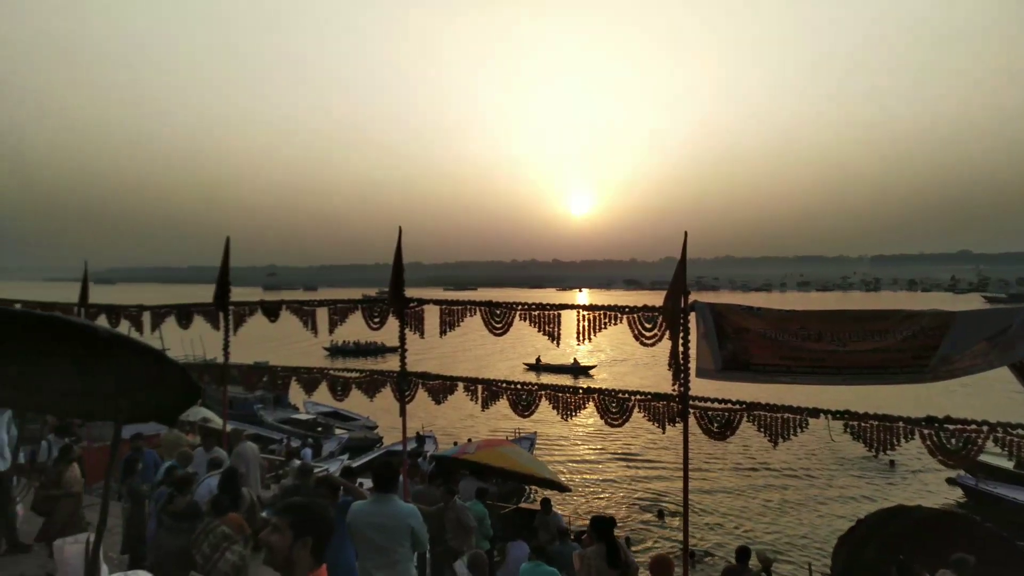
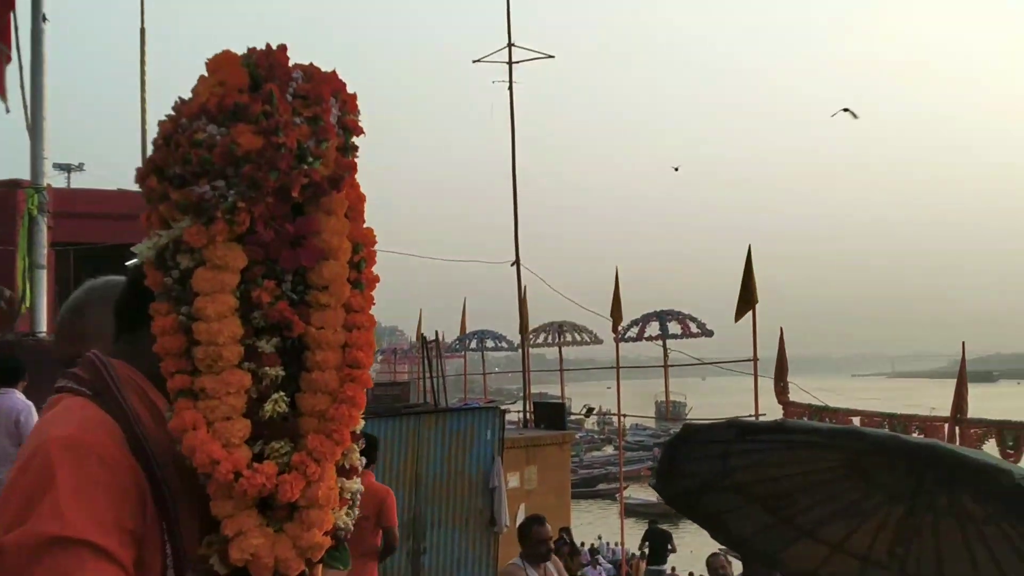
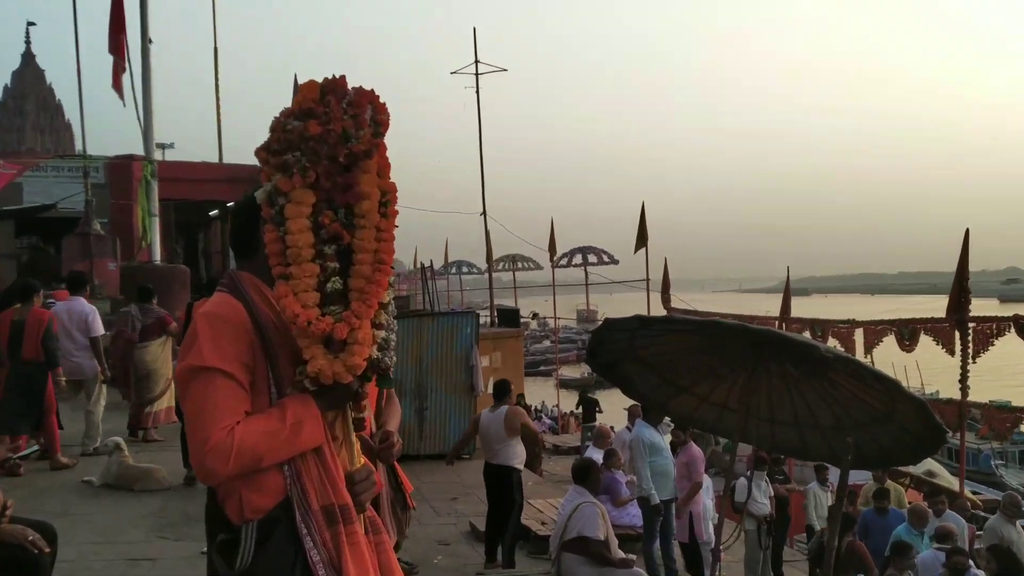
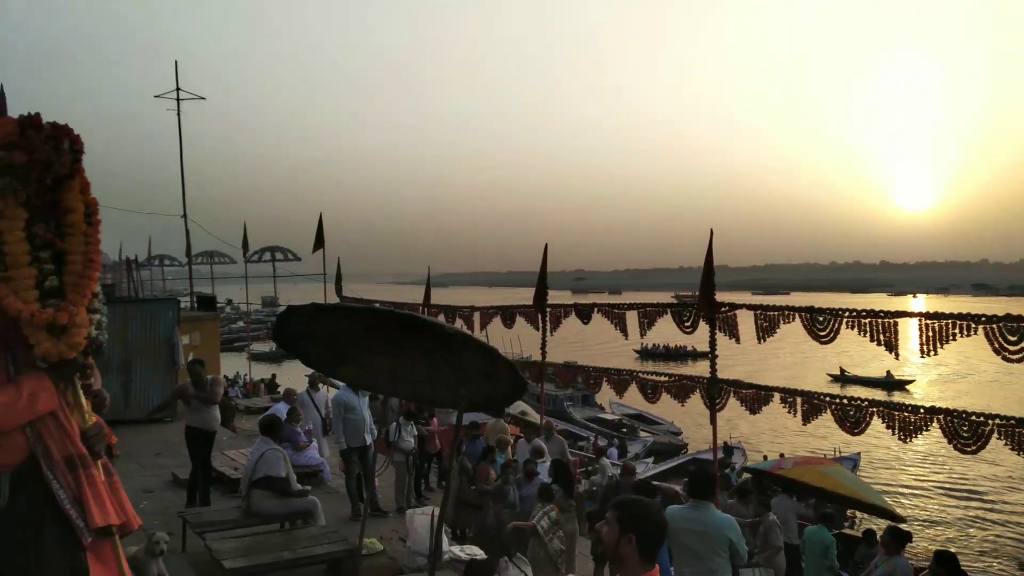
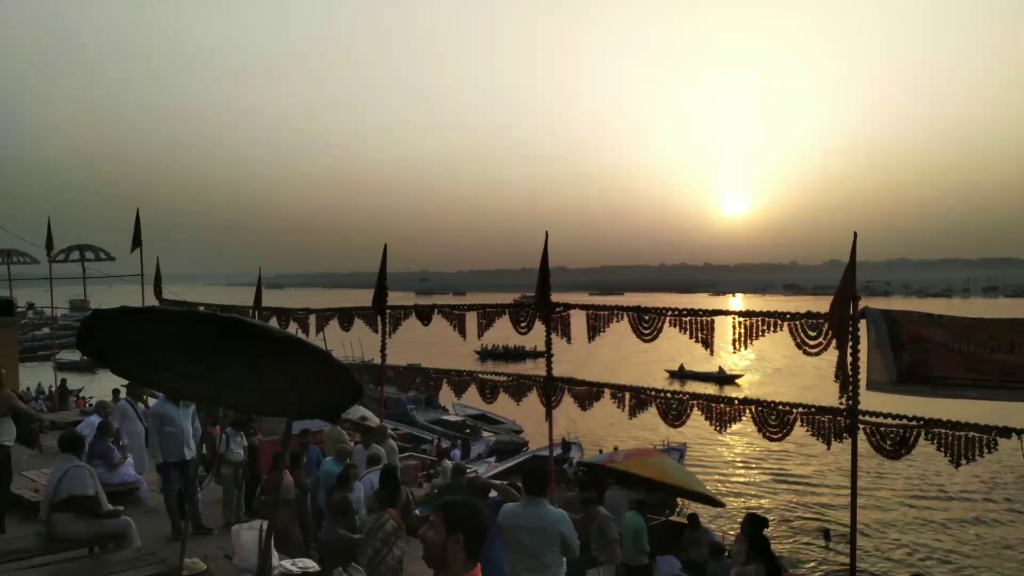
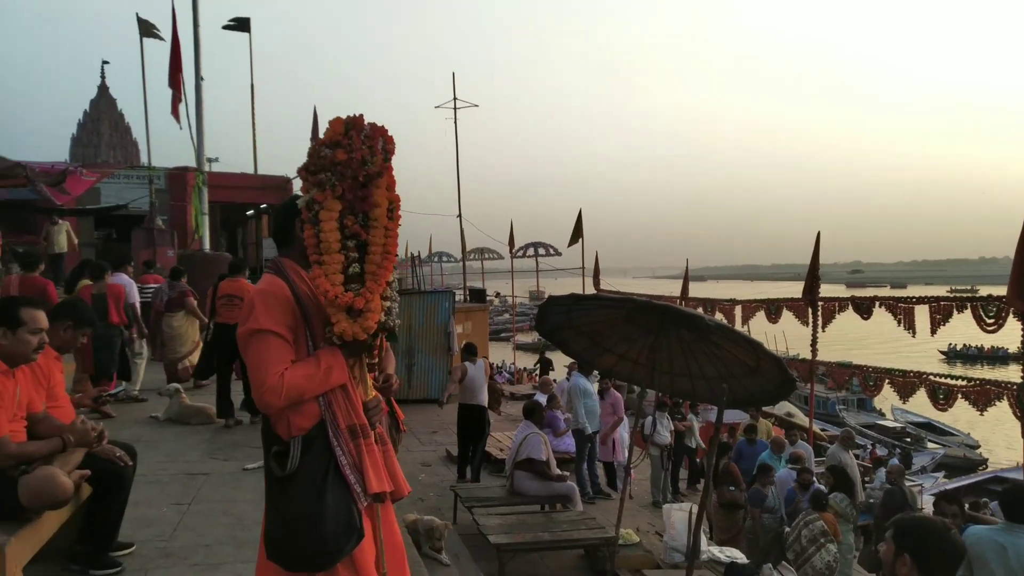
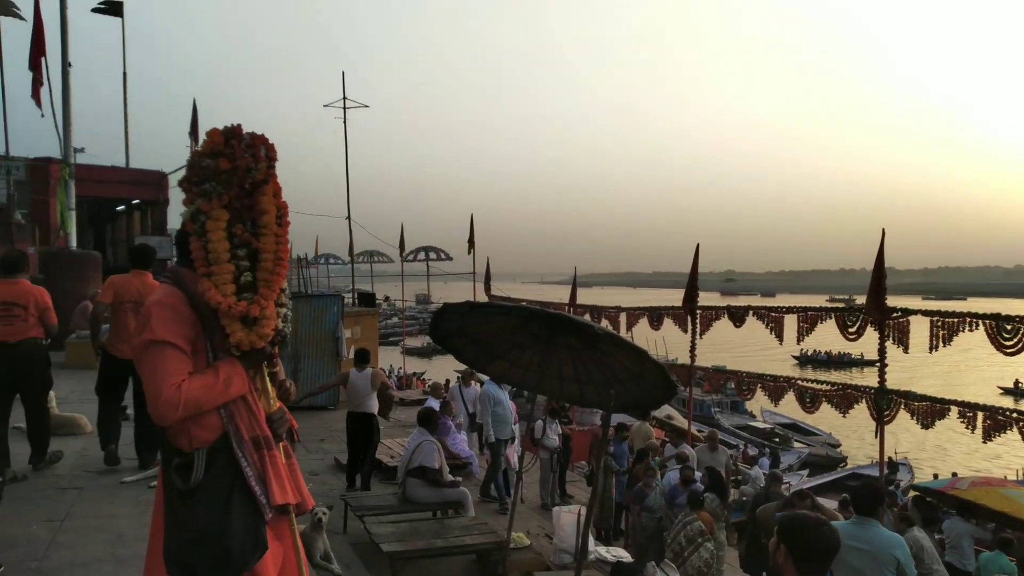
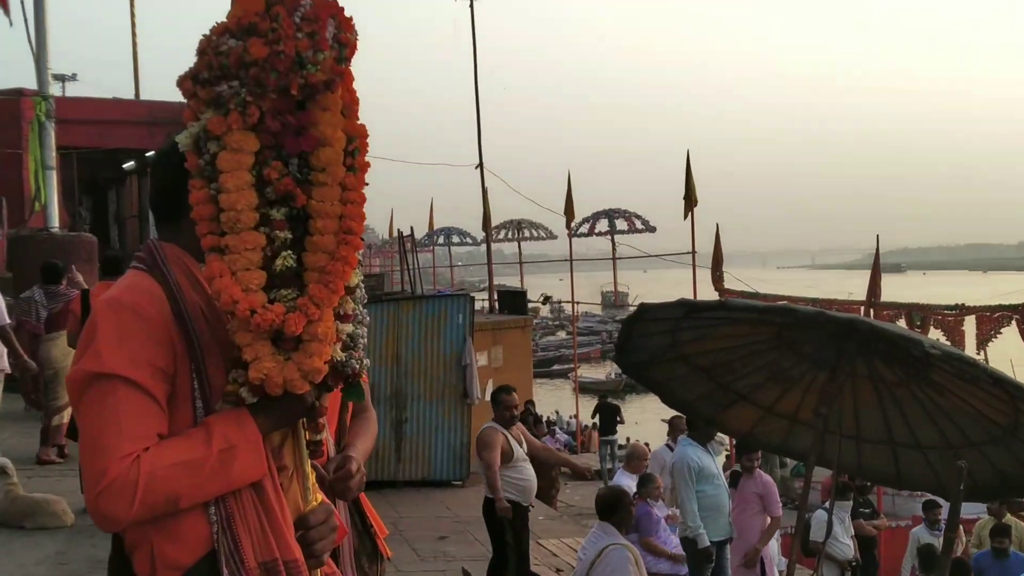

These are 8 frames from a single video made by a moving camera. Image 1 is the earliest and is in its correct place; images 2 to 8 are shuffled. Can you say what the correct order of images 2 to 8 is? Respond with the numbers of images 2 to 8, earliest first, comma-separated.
5, 4, 7, 6, 3, 8, 2
